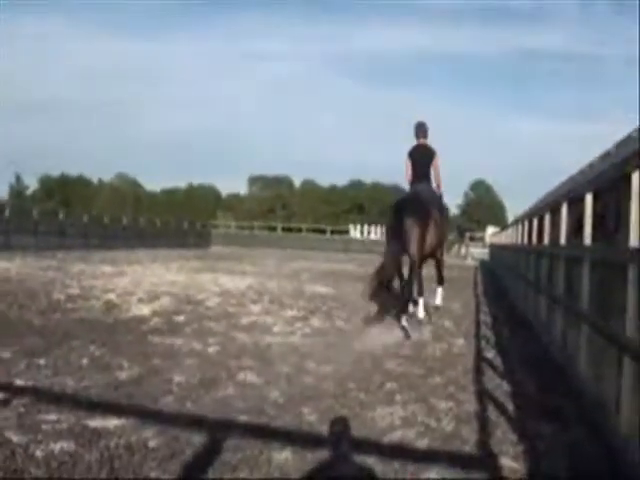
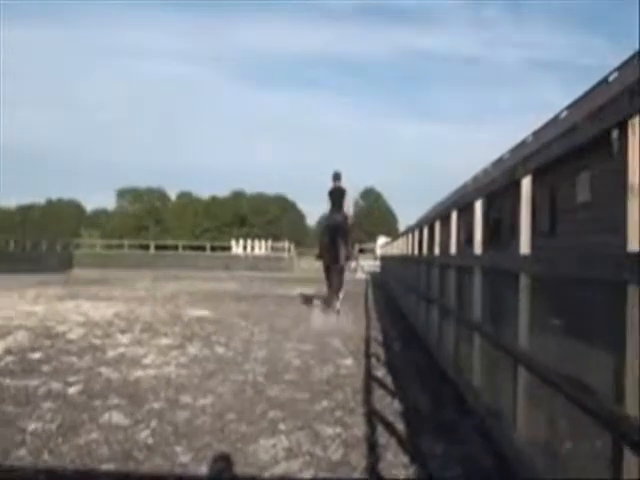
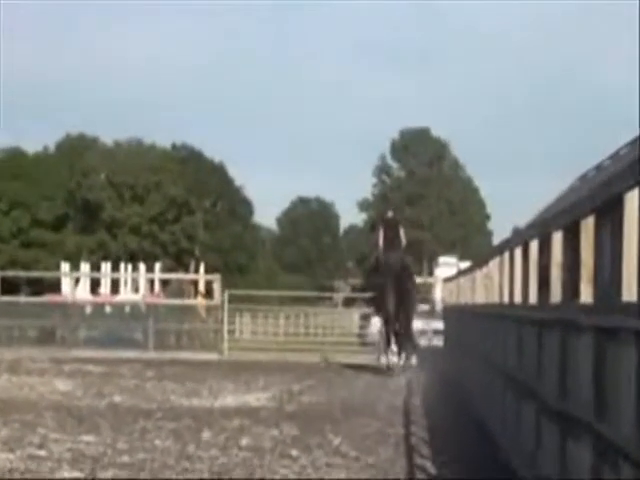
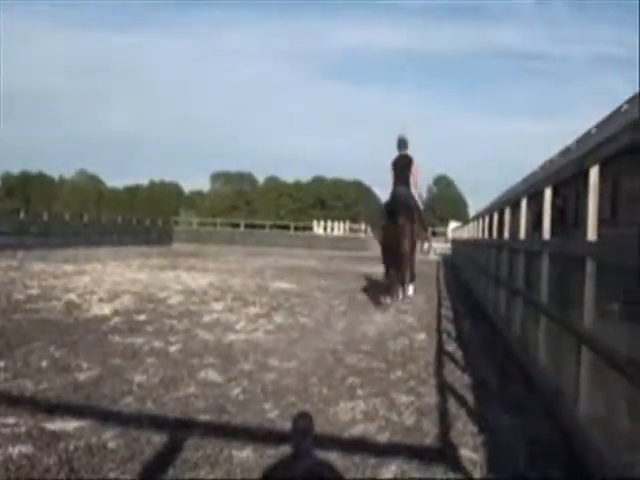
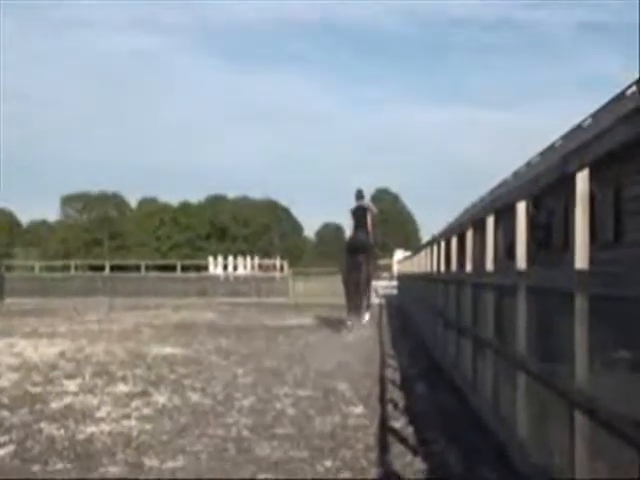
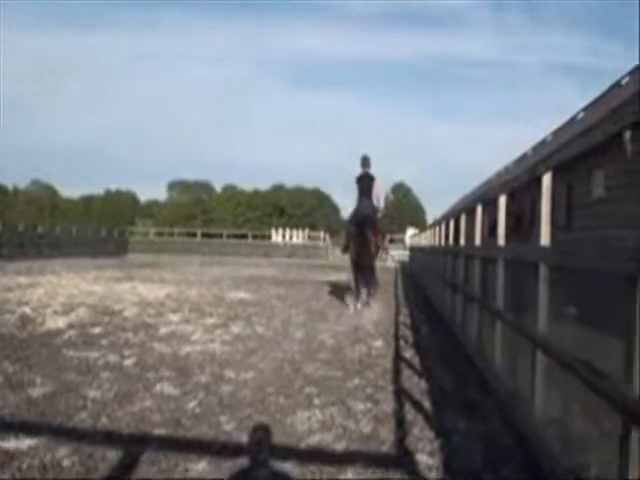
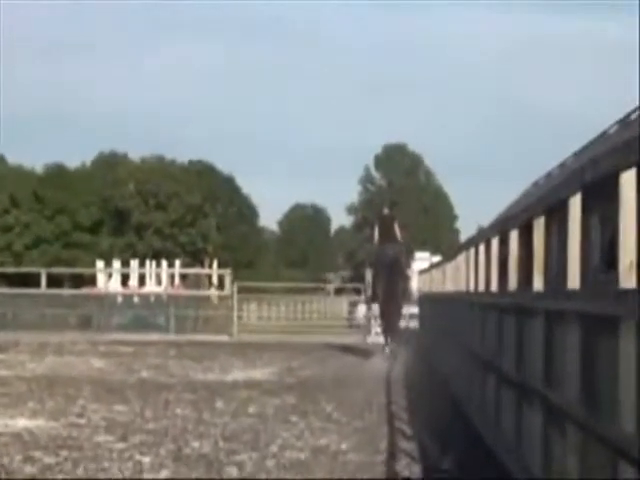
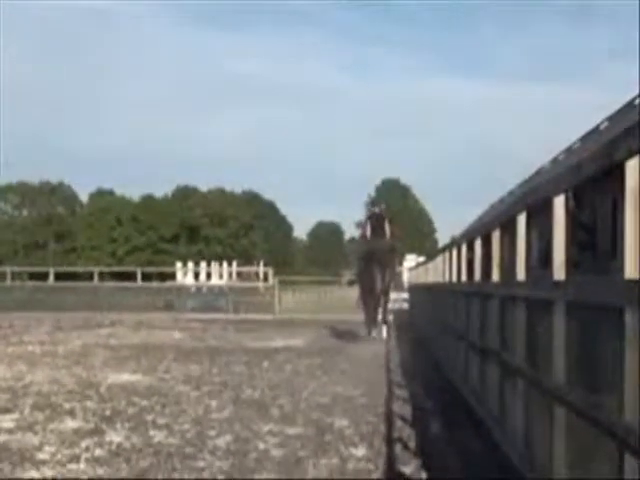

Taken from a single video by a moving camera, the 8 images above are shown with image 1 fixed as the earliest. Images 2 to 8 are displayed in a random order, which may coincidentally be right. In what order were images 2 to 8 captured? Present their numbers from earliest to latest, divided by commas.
4, 6, 2, 5, 8, 7, 3
